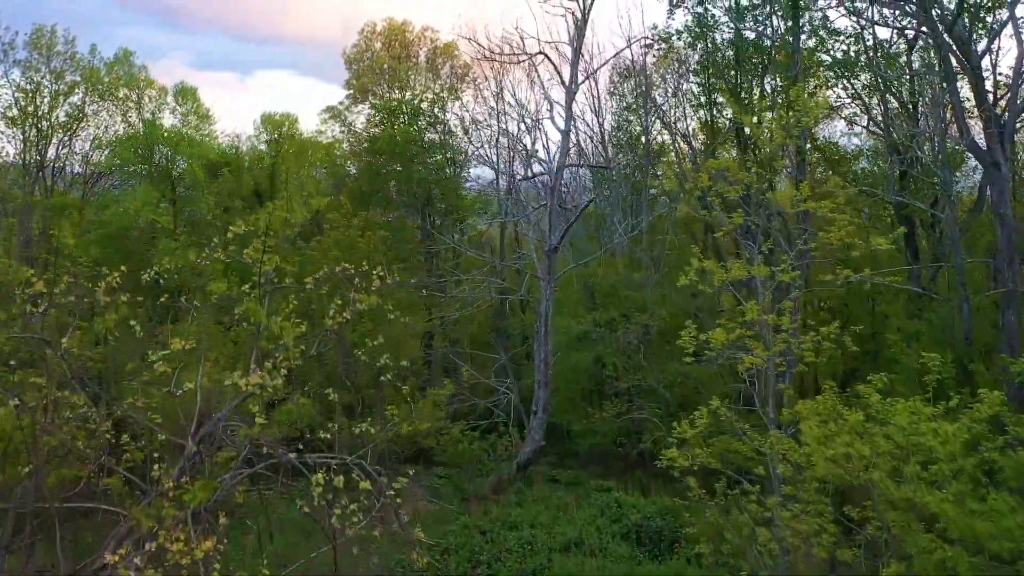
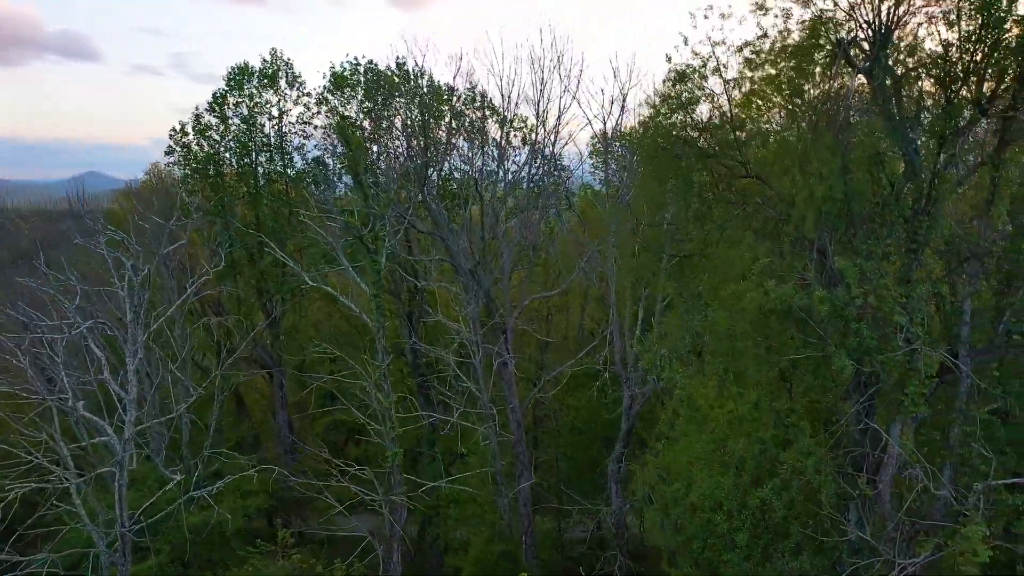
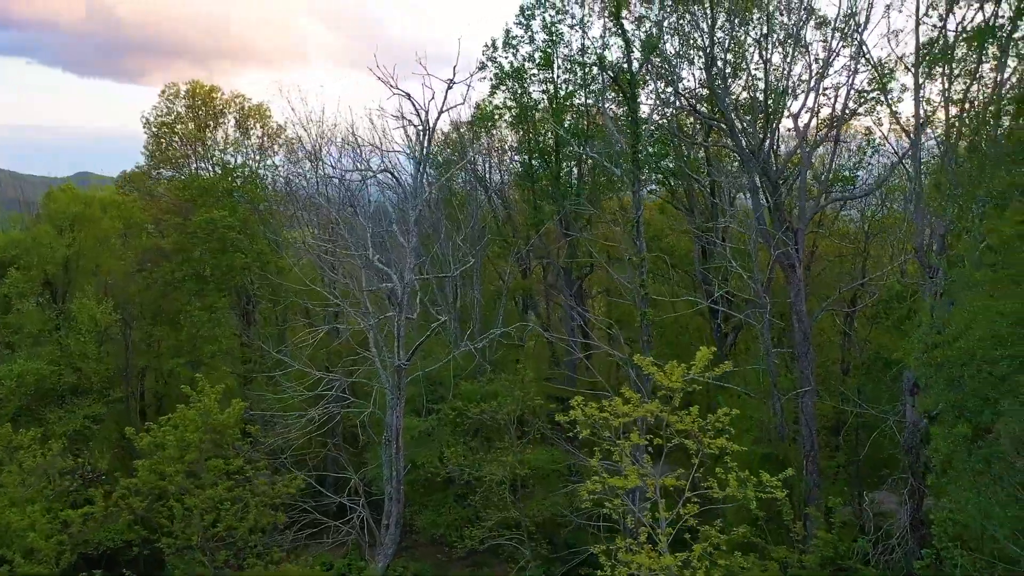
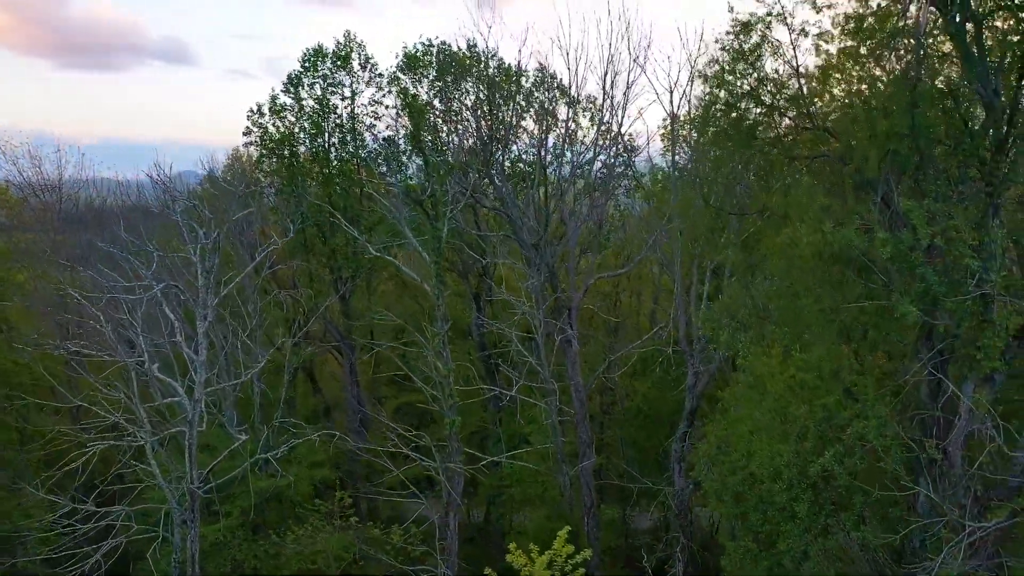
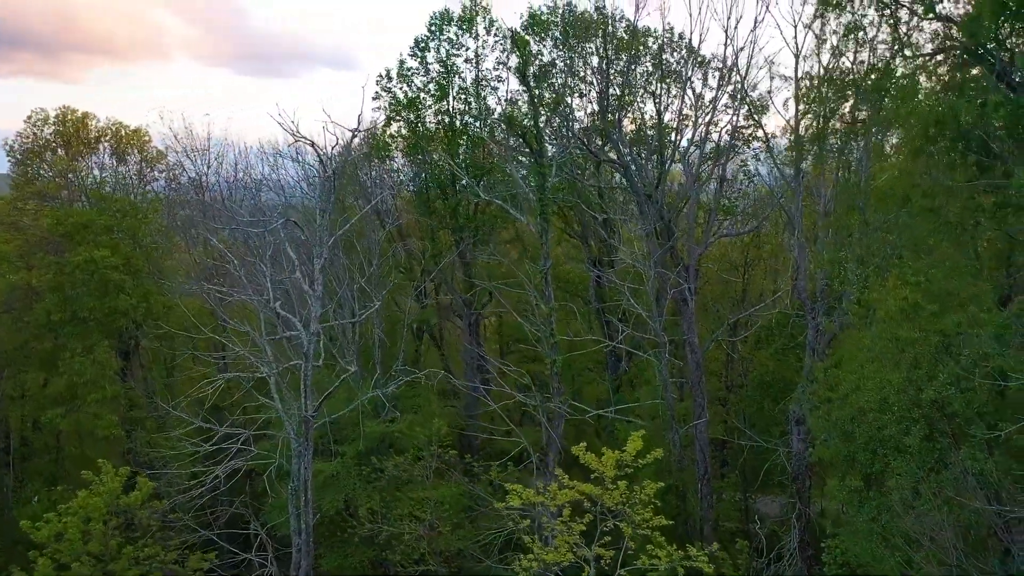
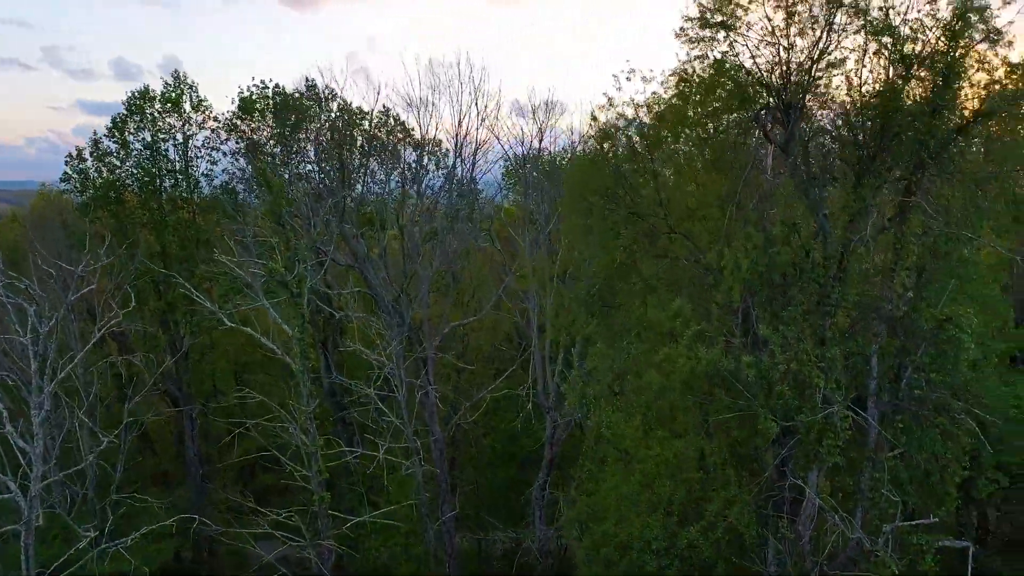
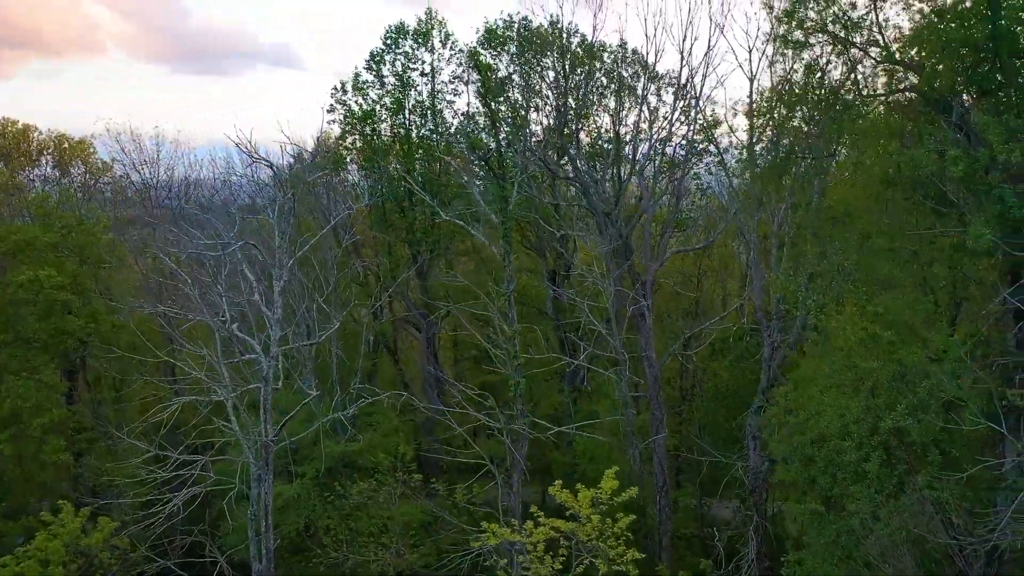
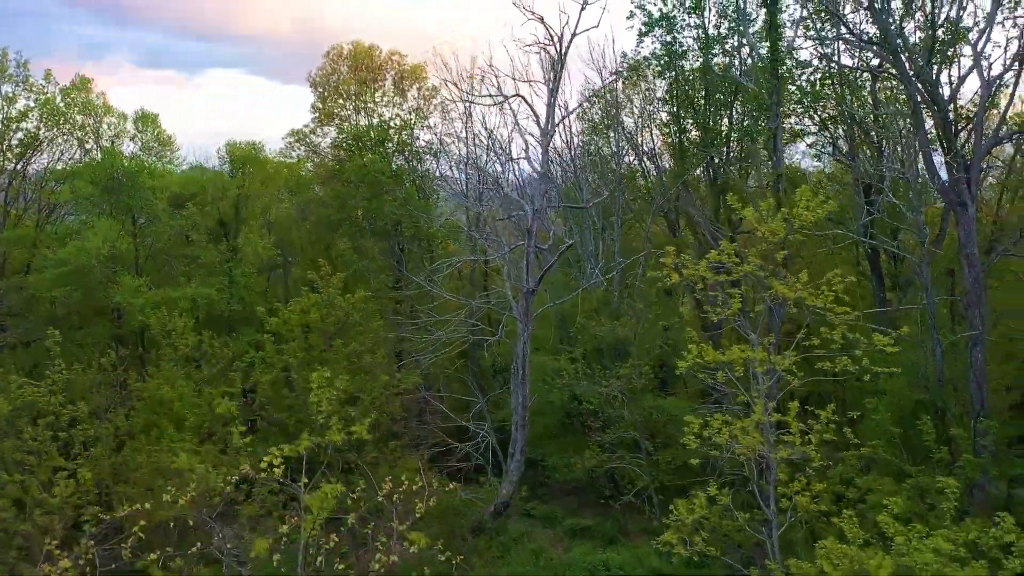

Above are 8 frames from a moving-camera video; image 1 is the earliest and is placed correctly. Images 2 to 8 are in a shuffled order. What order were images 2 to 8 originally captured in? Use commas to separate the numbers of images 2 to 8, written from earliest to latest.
8, 3, 5, 7, 4, 2, 6
